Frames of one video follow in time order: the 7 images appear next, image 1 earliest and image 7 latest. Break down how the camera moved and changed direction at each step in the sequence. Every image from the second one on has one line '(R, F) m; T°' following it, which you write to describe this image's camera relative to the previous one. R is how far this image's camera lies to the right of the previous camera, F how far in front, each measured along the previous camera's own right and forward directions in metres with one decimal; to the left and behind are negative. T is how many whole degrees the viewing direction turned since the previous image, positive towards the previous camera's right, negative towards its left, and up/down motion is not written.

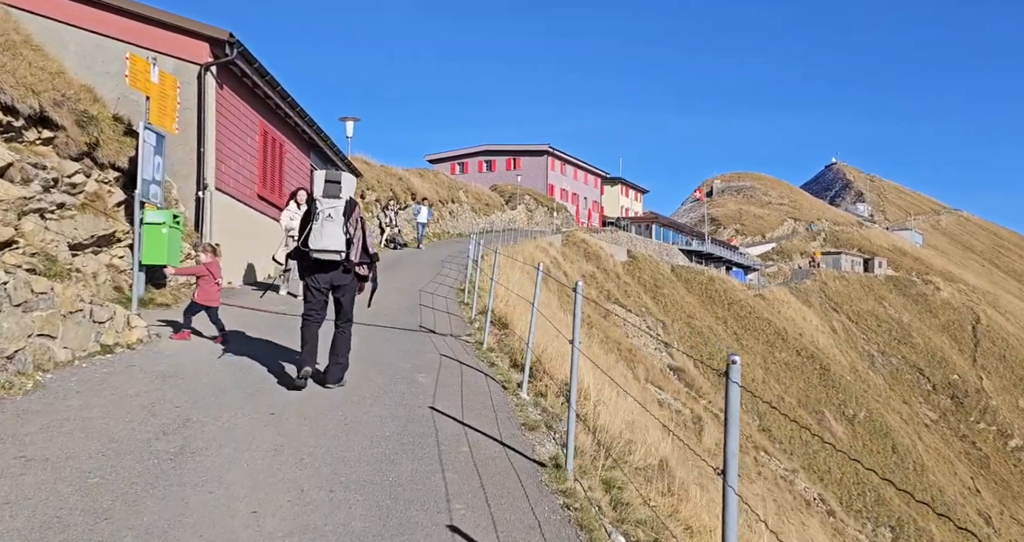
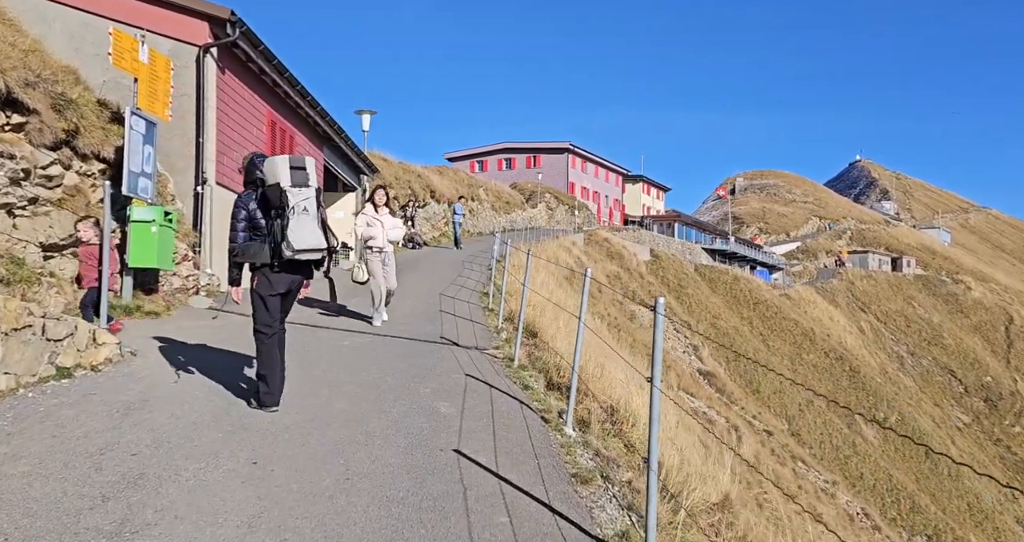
(-0.2, +1.3) m; -1°
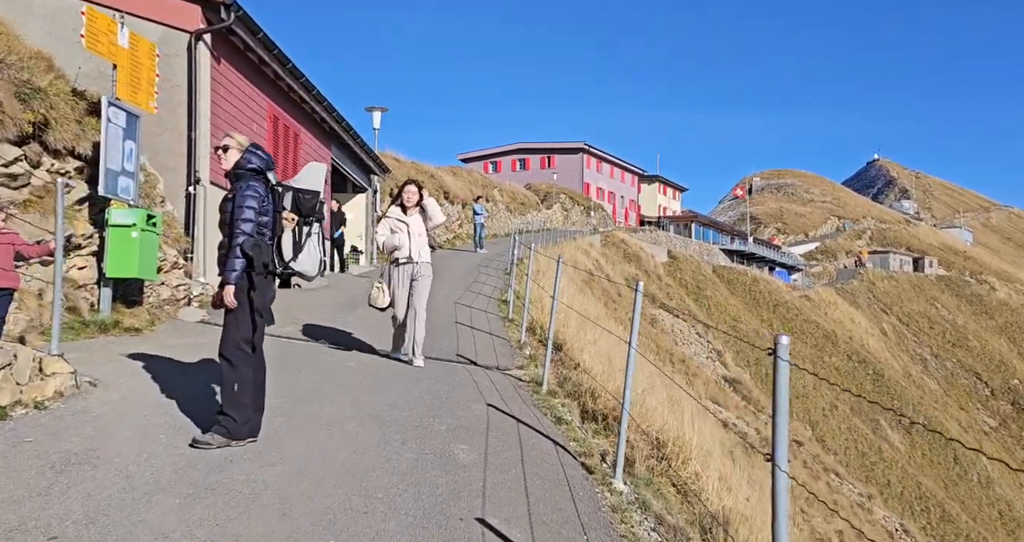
(-0.1, +1.1) m; -1°
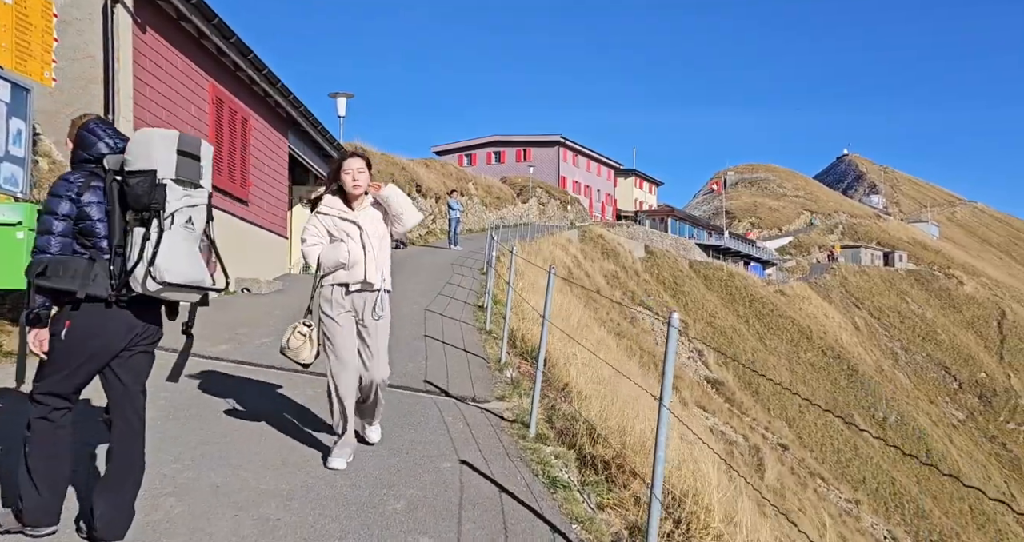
(0.0, +1.5) m; +2°
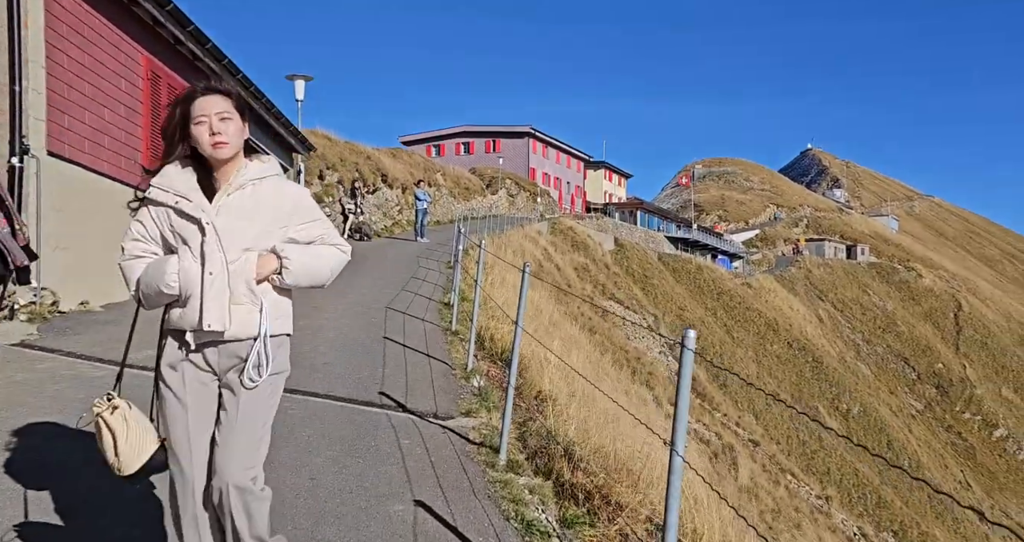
(0.0, +0.9) m; +2°
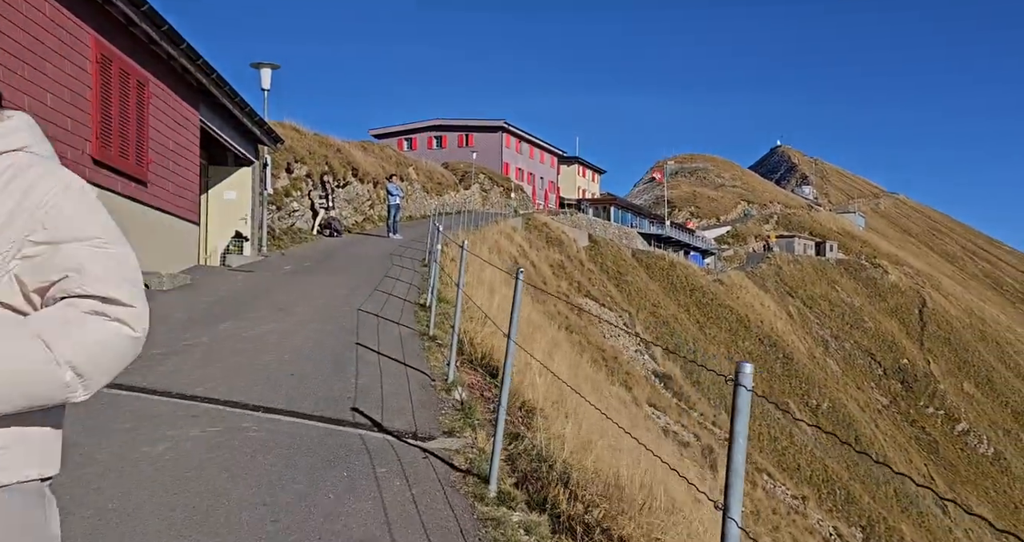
(-0.1, +0.6) m; +2°
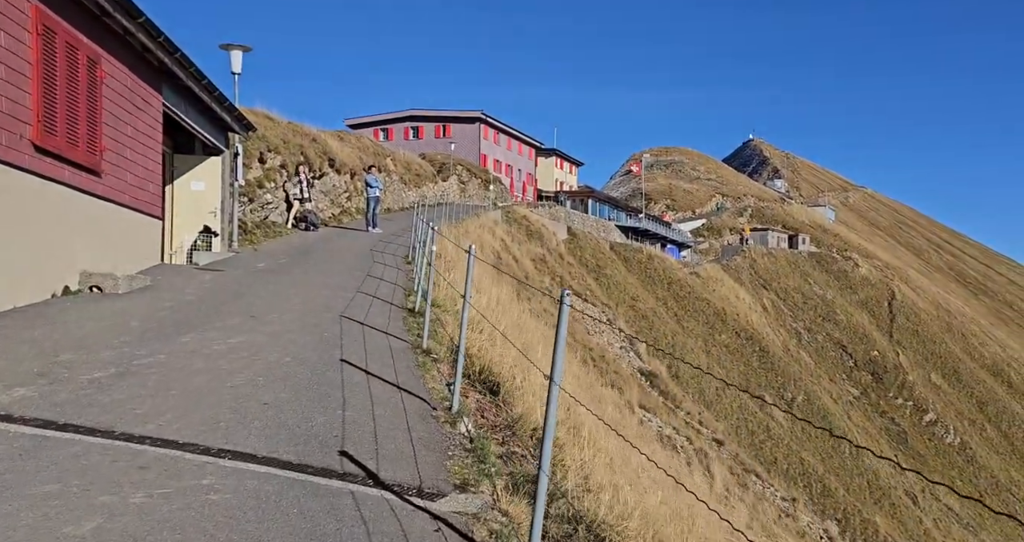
(-0.3, +1.1) m; +2°
